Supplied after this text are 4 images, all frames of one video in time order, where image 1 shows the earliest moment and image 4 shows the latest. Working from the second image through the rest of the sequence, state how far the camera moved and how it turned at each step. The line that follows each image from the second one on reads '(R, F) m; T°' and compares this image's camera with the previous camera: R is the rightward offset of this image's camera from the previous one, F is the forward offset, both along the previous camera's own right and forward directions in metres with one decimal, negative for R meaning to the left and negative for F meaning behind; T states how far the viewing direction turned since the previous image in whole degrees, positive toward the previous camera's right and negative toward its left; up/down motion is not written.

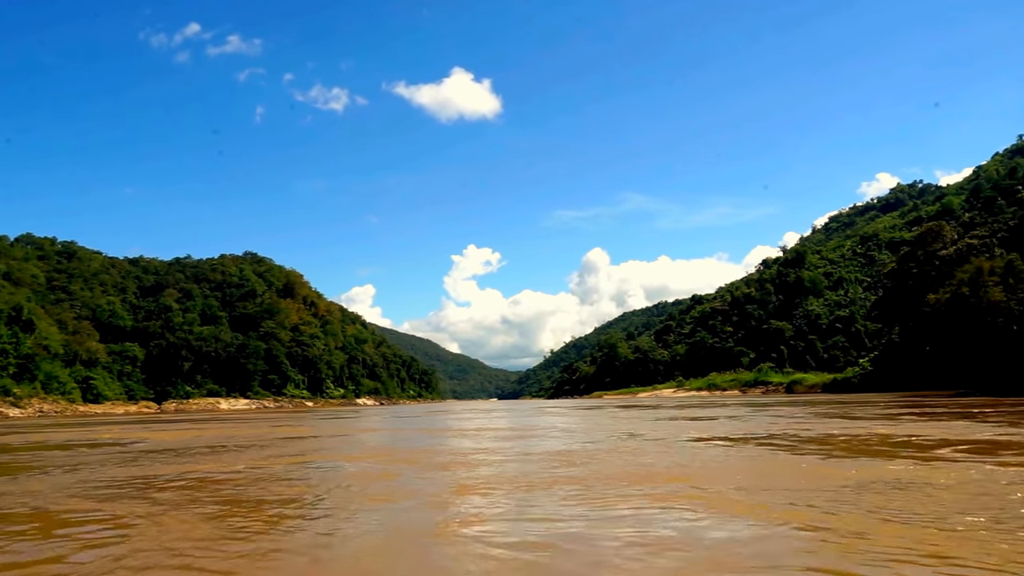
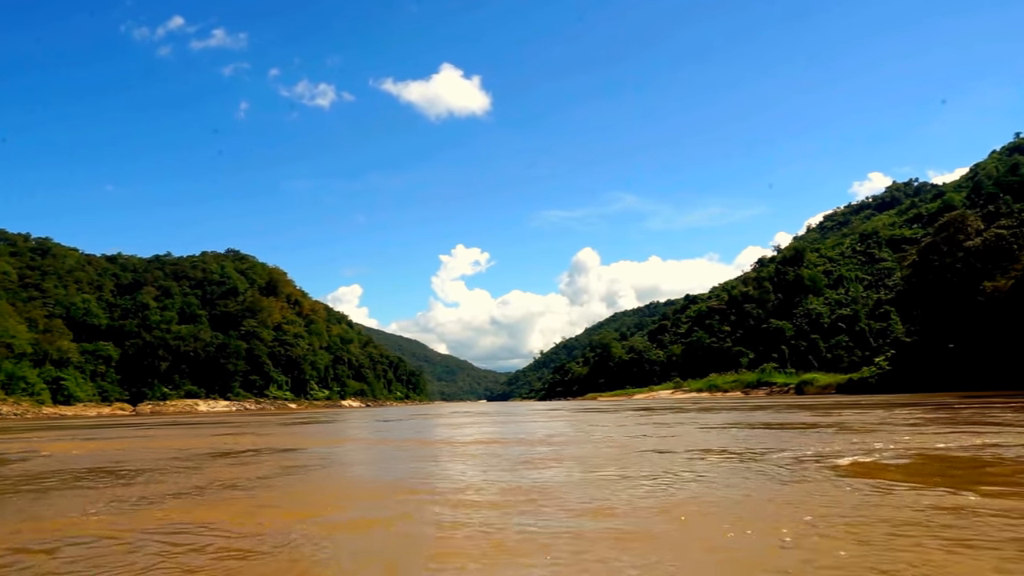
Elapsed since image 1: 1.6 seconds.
(-0.3, +3.4) m; +1°
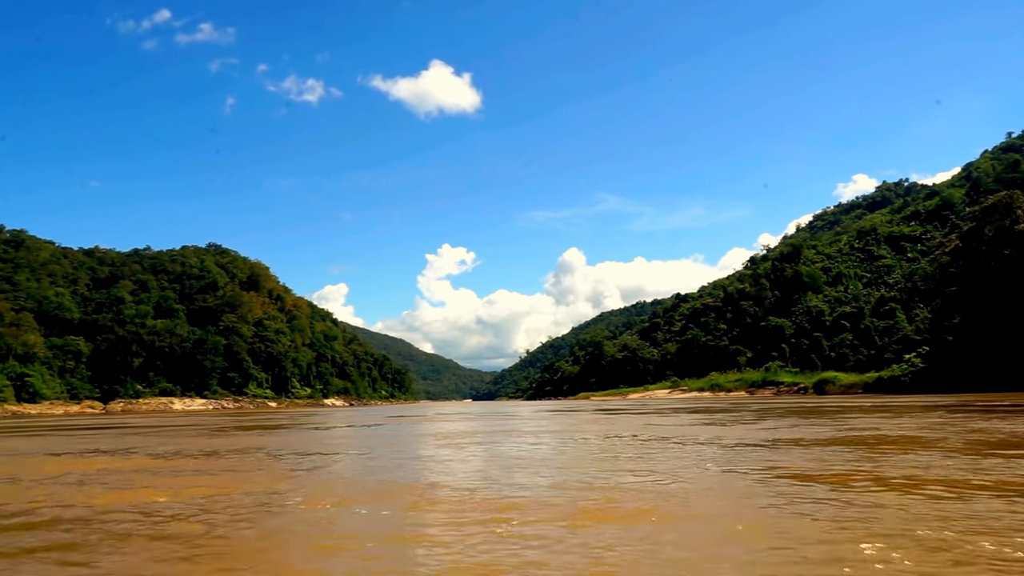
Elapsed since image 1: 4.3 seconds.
(-0.7, +3.6) m; +1°
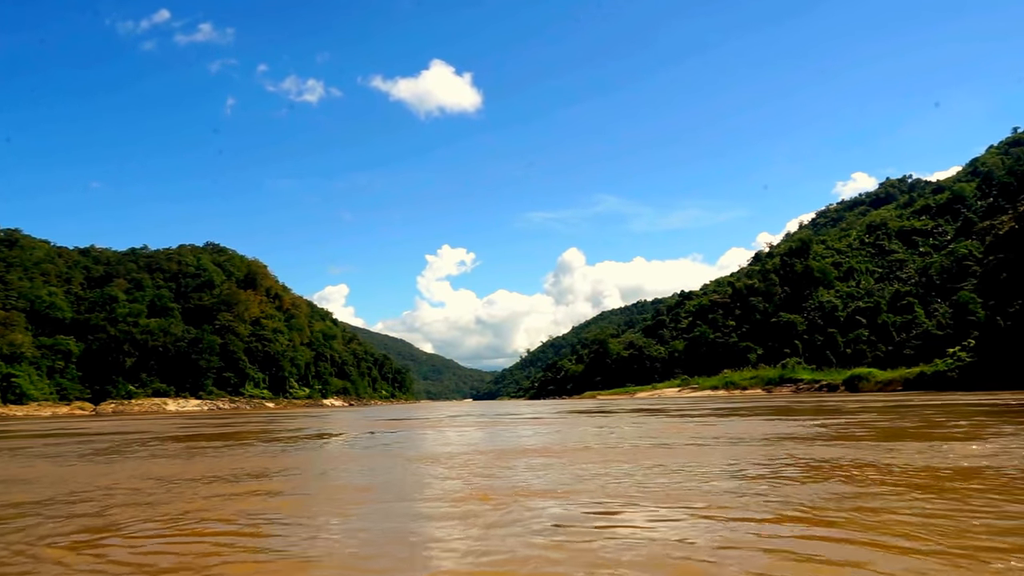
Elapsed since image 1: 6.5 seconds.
(-0.5, +2.8) m; 0°
